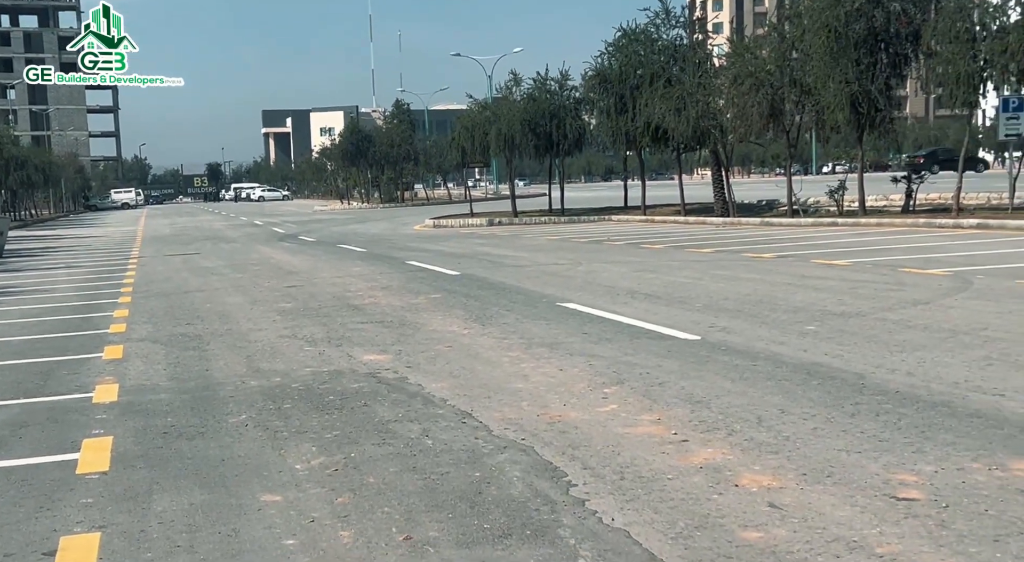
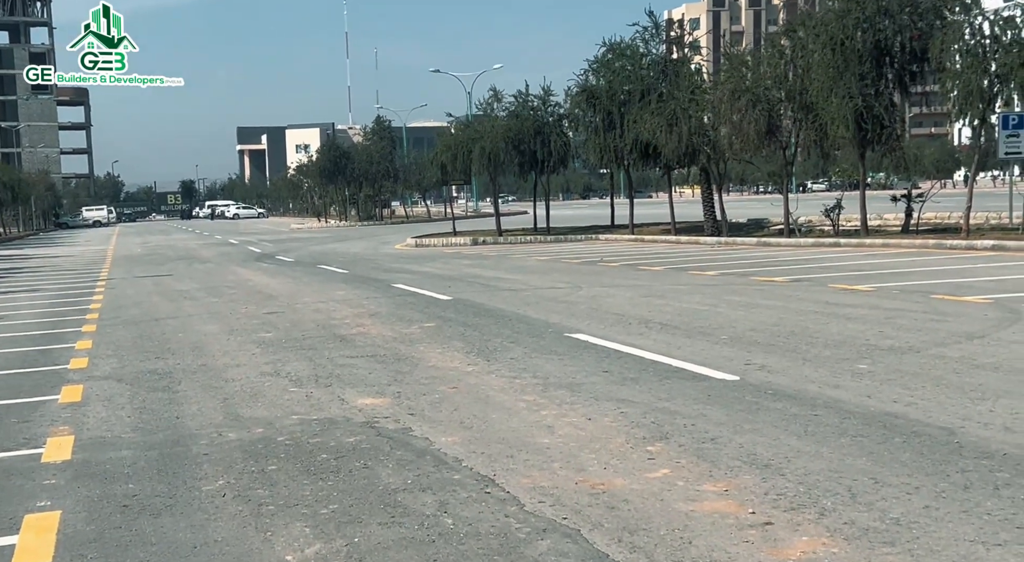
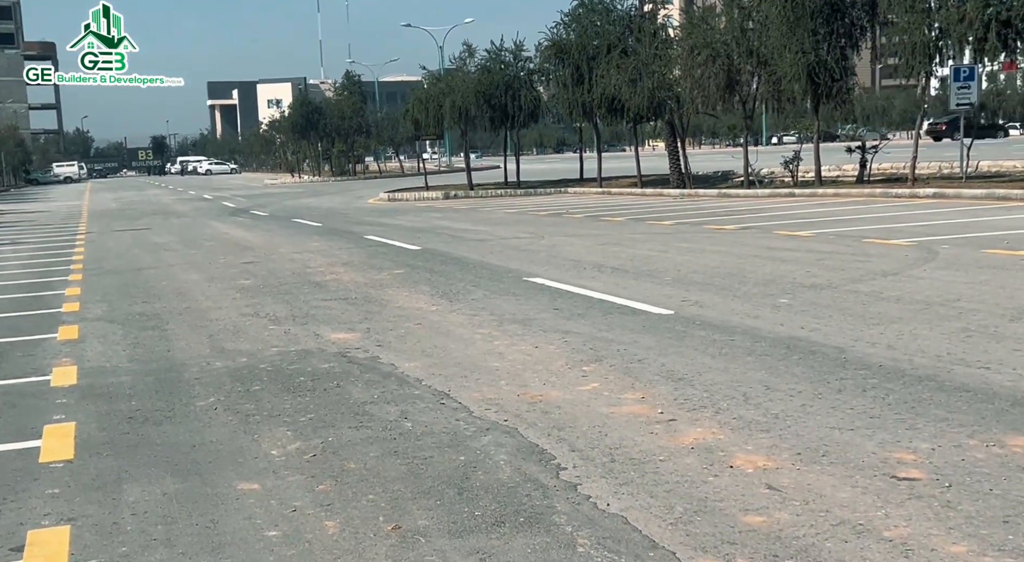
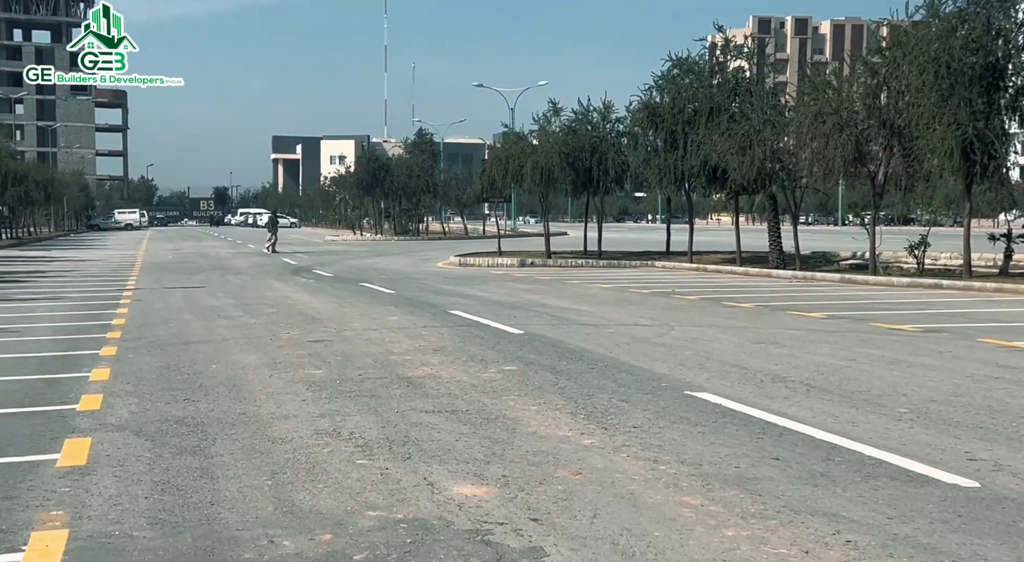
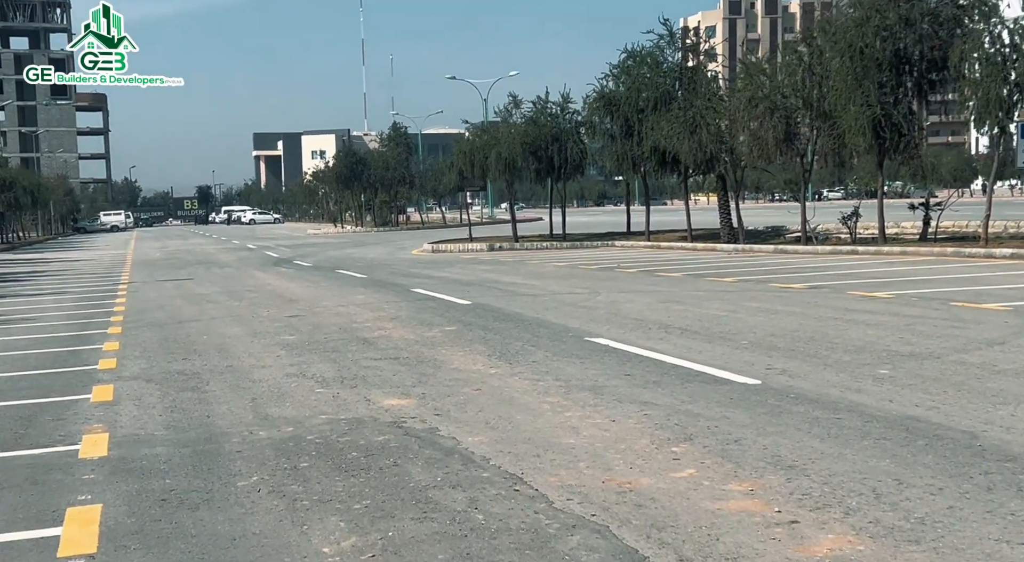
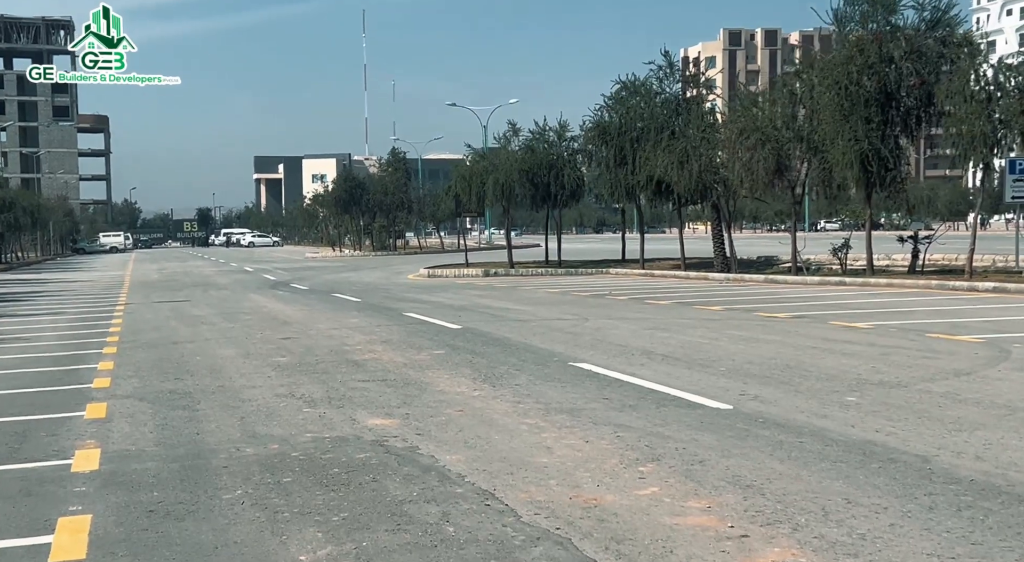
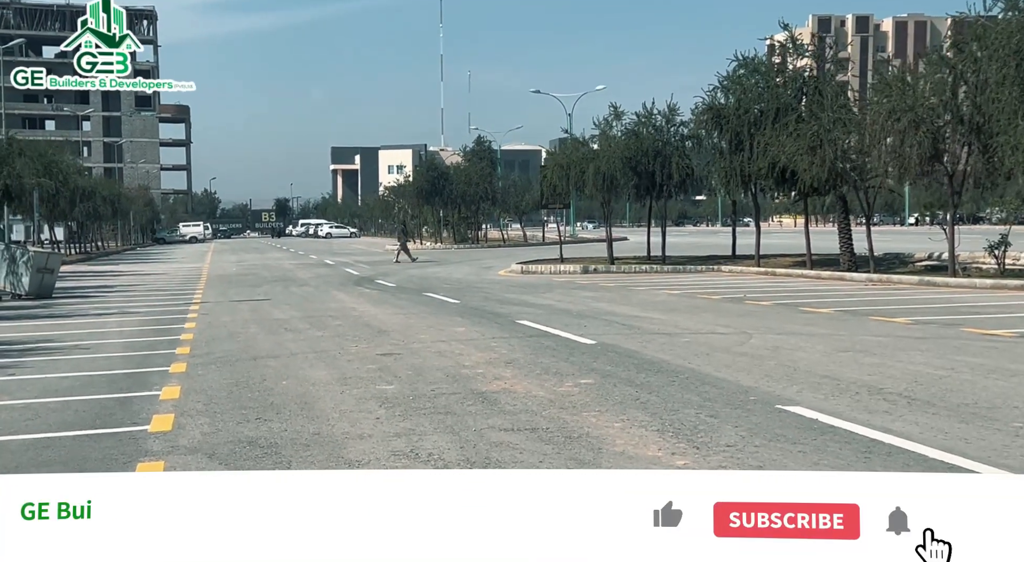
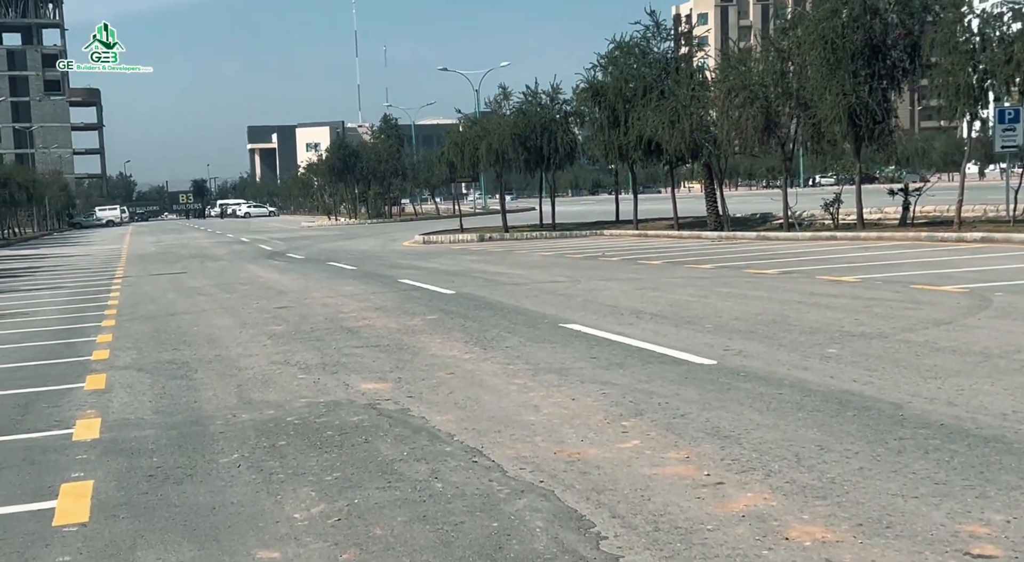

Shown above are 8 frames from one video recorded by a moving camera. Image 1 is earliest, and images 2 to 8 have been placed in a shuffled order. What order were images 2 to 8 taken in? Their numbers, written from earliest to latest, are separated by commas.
3, 8, 6, 5, 2, 4, 7
